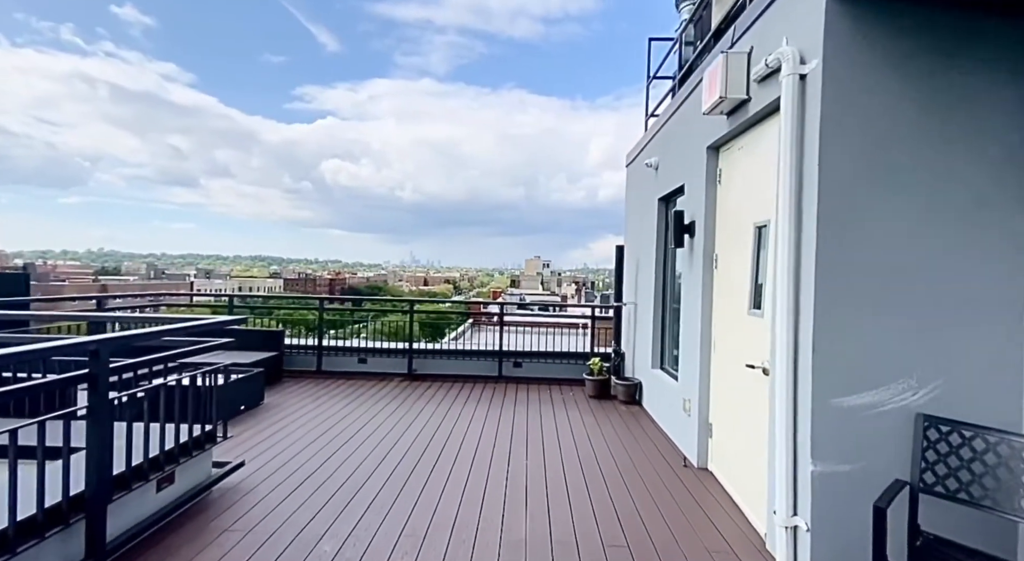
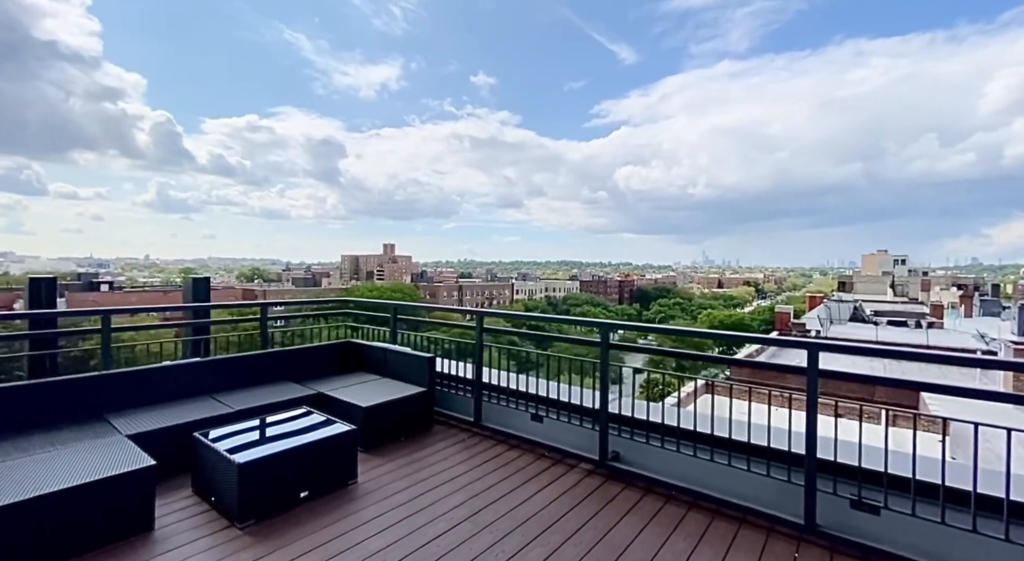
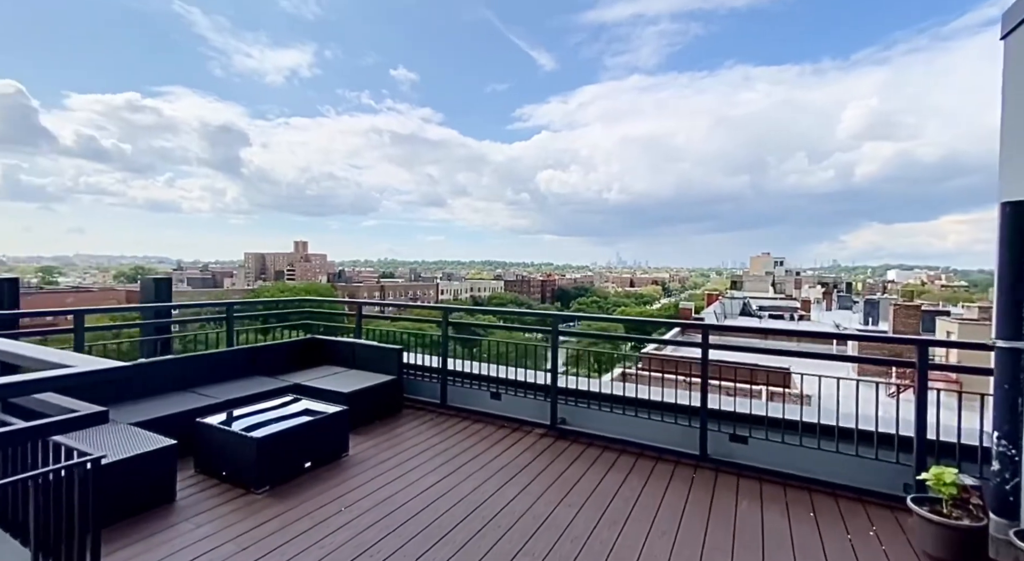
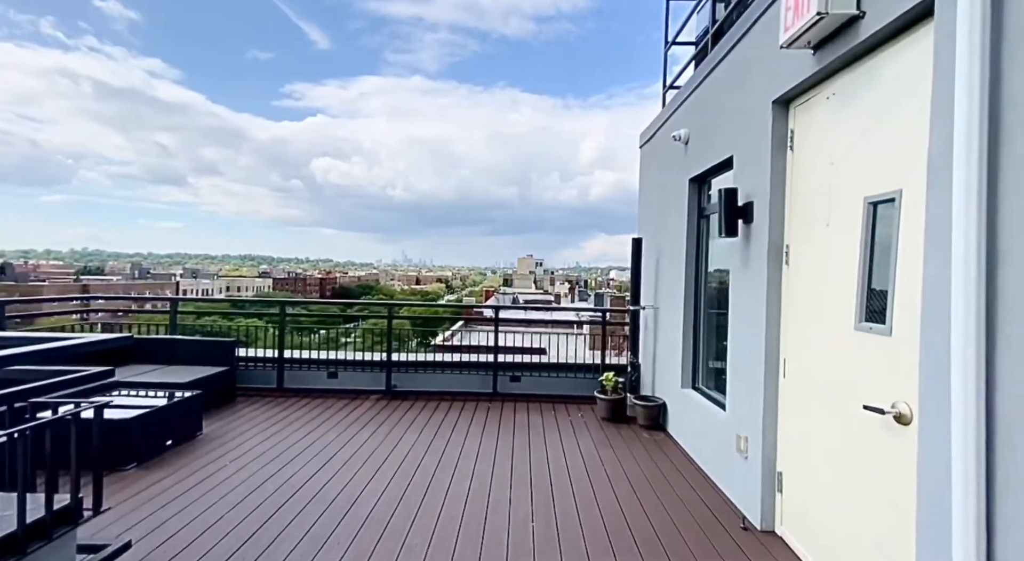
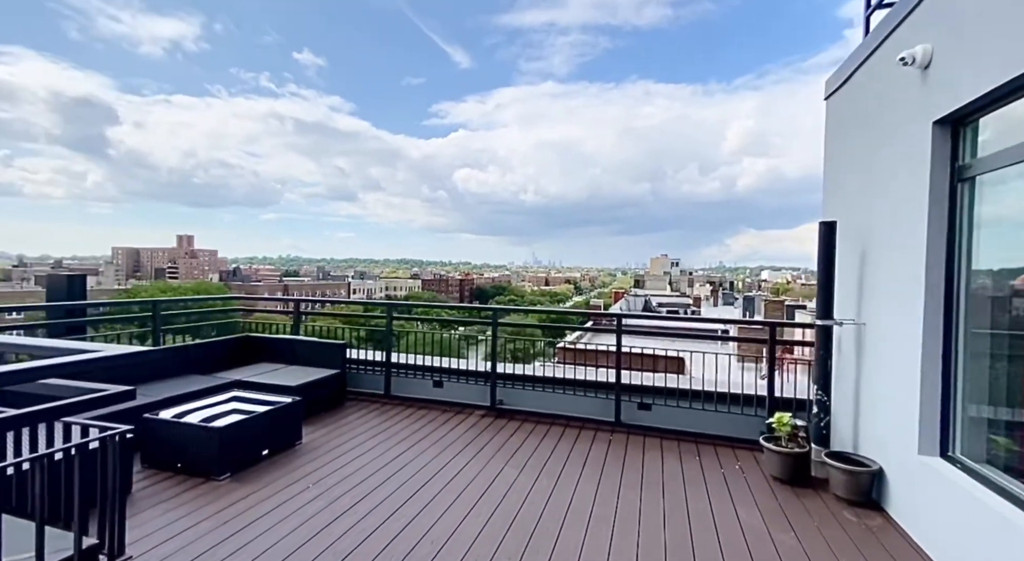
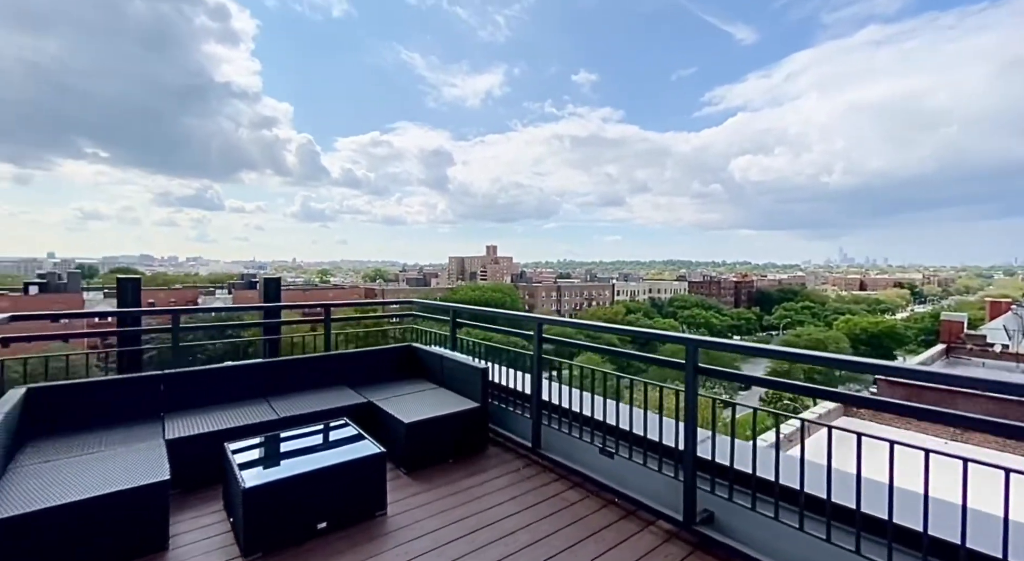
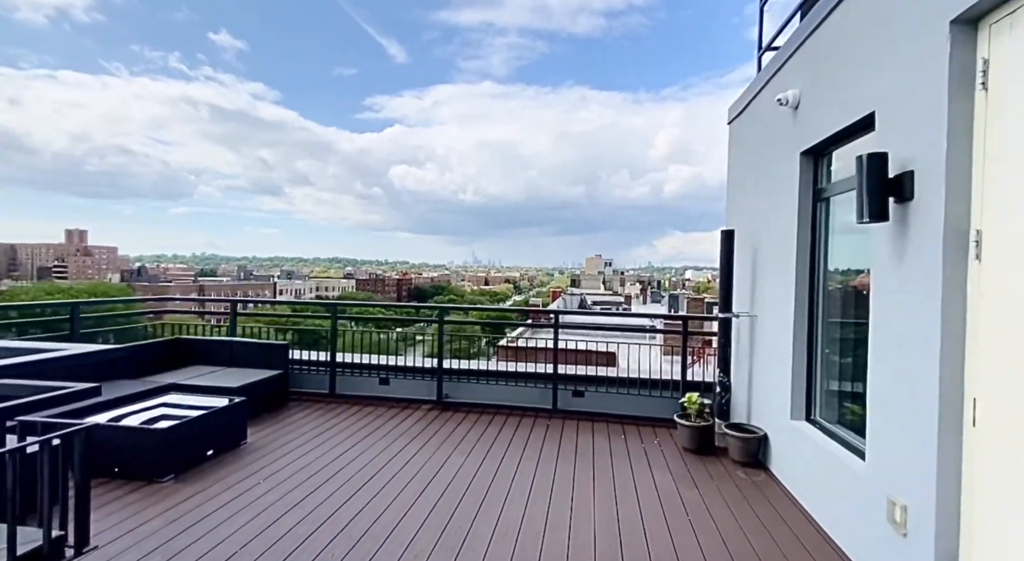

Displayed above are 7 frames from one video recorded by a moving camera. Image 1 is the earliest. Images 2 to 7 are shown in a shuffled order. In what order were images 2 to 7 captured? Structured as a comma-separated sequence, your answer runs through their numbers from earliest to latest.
4, 7, 5, 3, 2, 6
